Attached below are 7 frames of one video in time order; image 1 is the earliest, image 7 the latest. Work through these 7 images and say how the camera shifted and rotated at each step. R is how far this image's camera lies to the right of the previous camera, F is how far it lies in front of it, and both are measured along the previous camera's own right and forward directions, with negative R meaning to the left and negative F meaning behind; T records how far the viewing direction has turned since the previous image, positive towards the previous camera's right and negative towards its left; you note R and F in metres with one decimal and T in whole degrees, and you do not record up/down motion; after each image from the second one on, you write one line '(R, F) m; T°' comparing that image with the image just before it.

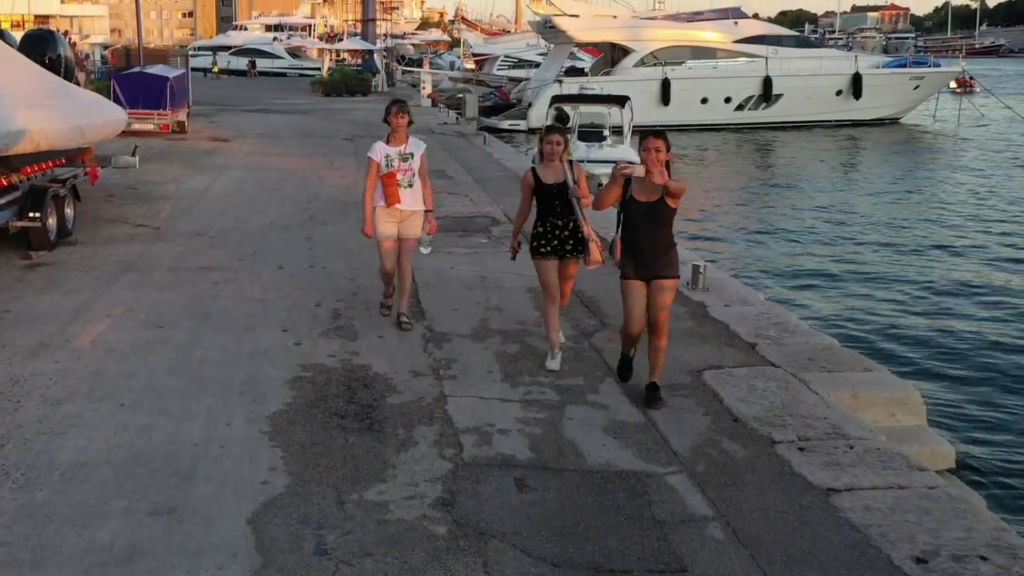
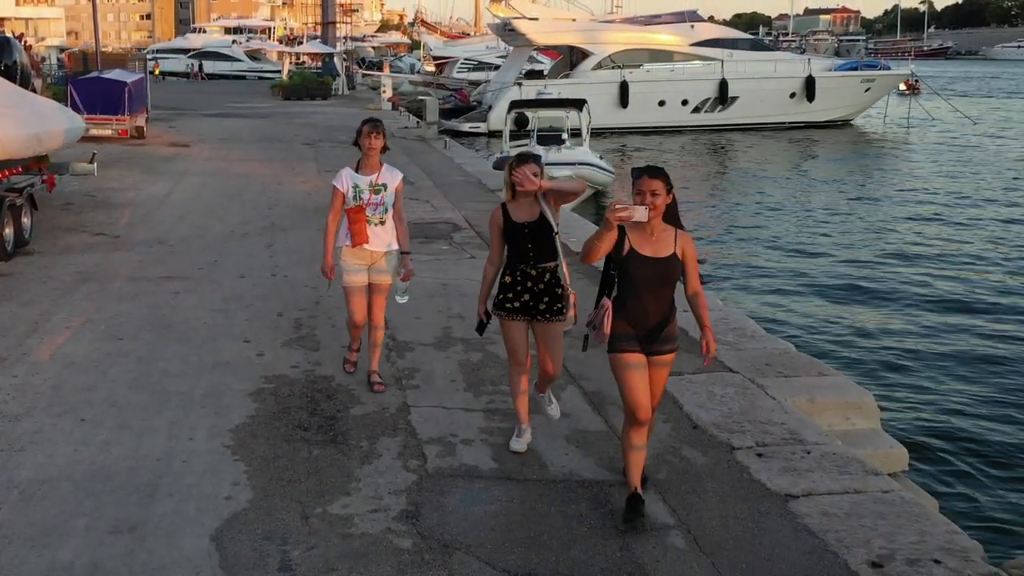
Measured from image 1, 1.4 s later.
(0.0, 0.0) m; +2°
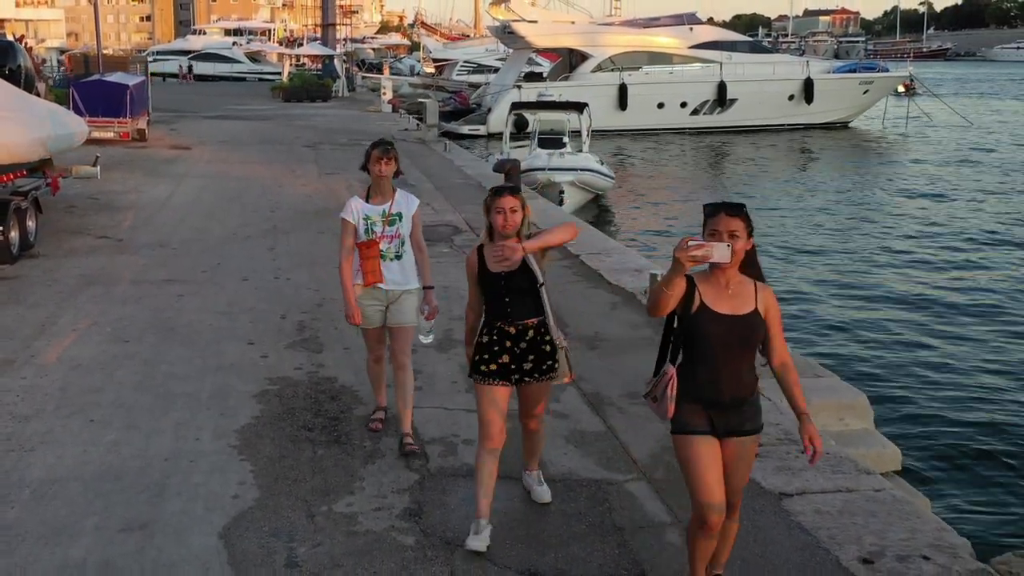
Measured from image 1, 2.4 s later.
(0.0, -0.1) m; 0°
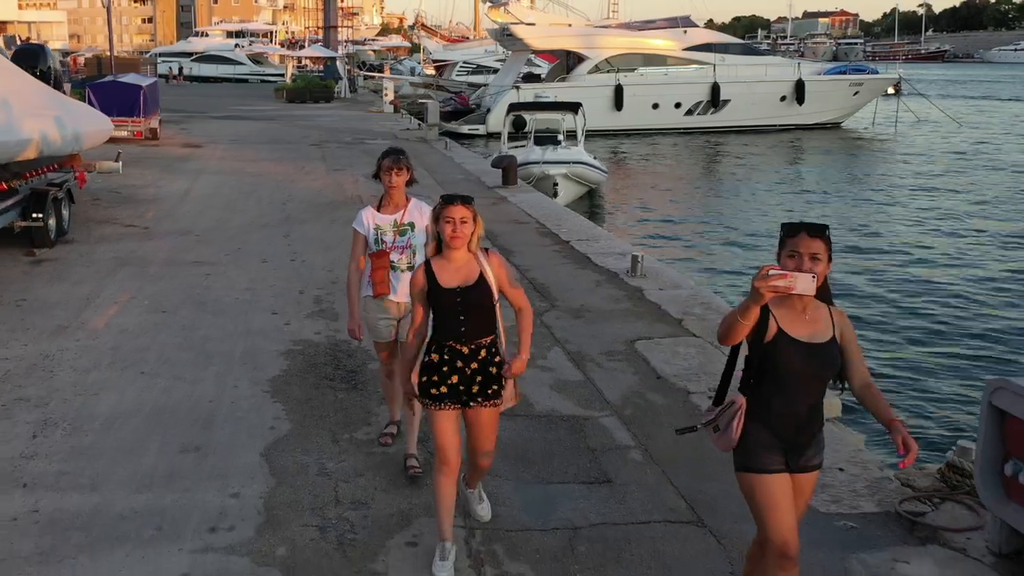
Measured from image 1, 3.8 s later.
(0.0, -0.9) m; 0°
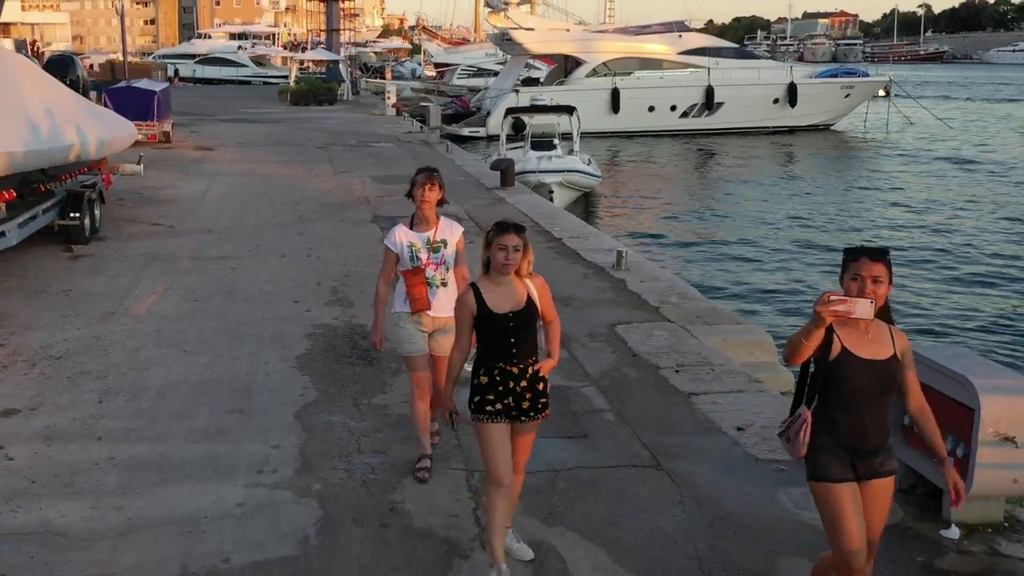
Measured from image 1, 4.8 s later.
(0.0, -1.0) m; 0°
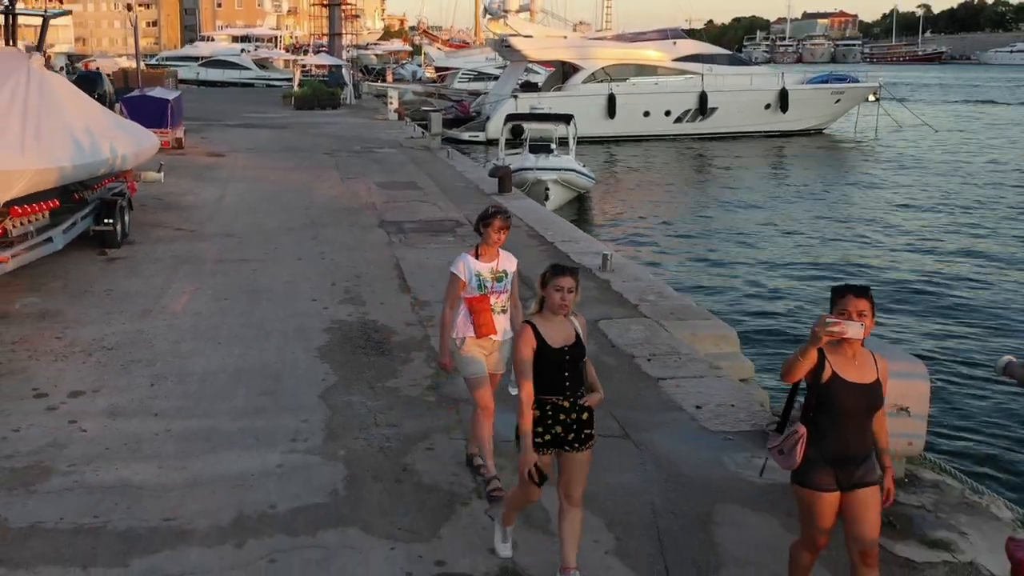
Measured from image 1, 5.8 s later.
(+0.1, -1.1) m; 0°
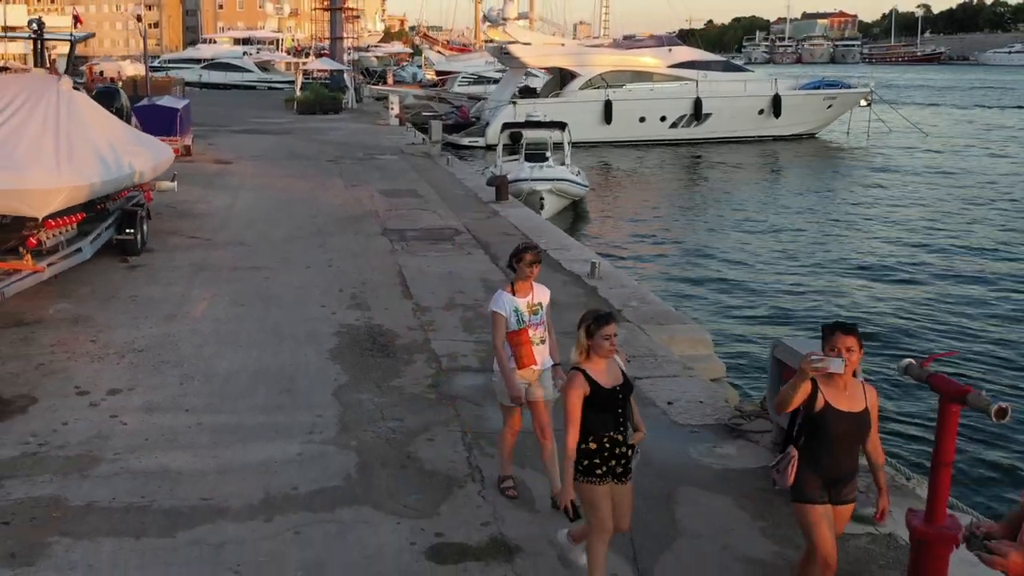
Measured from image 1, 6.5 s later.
(+0.1, -0.9) m; 0°
